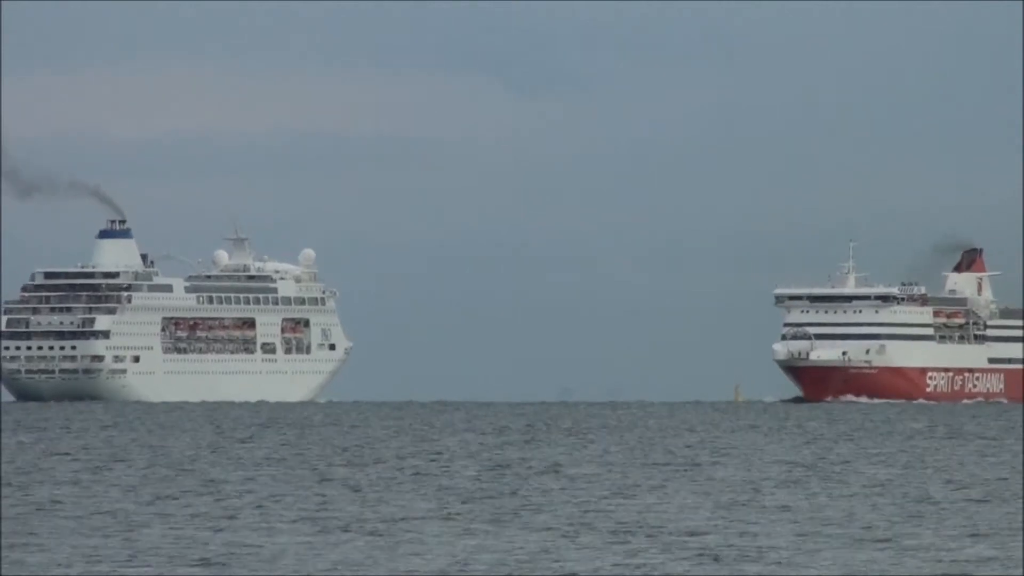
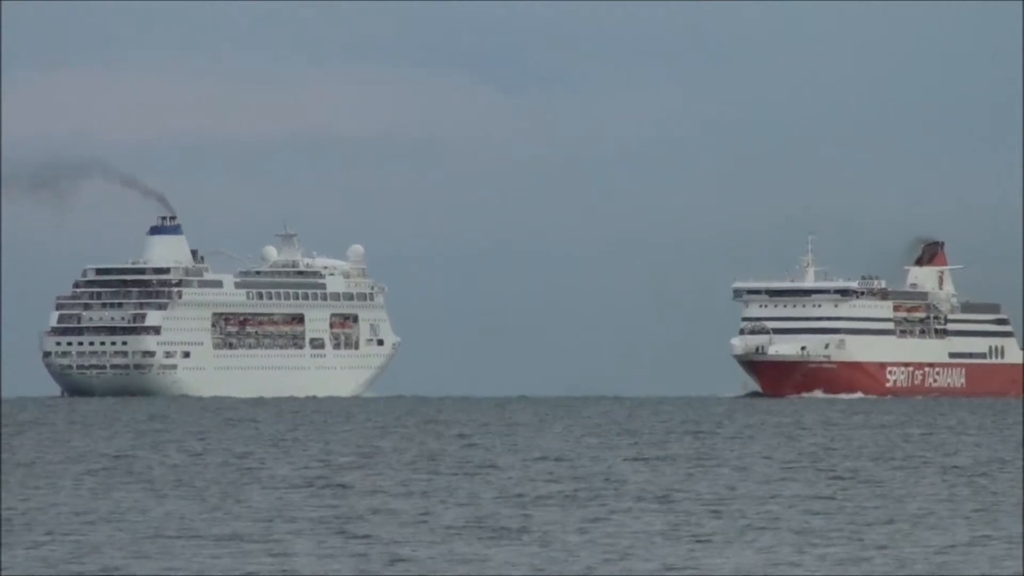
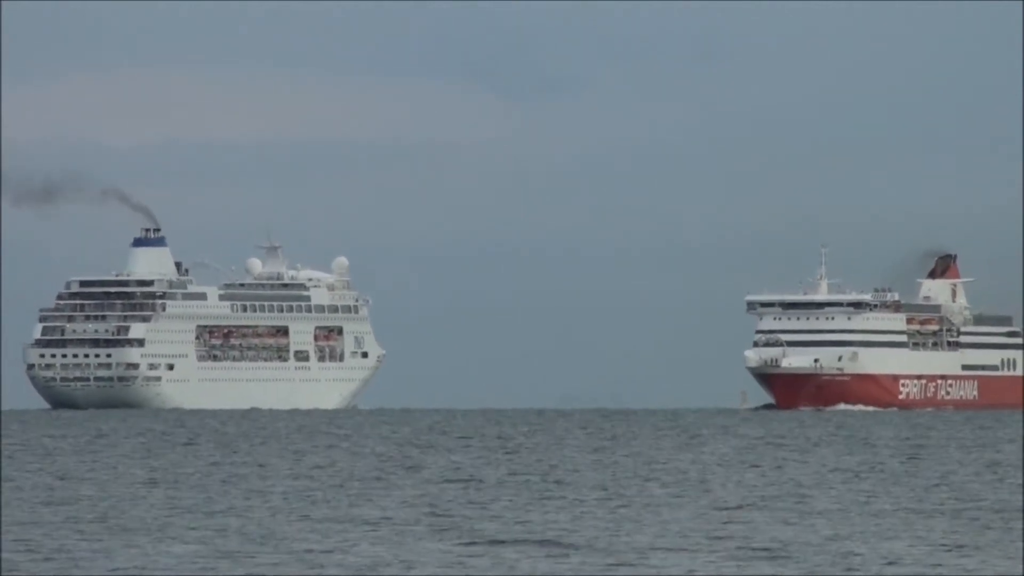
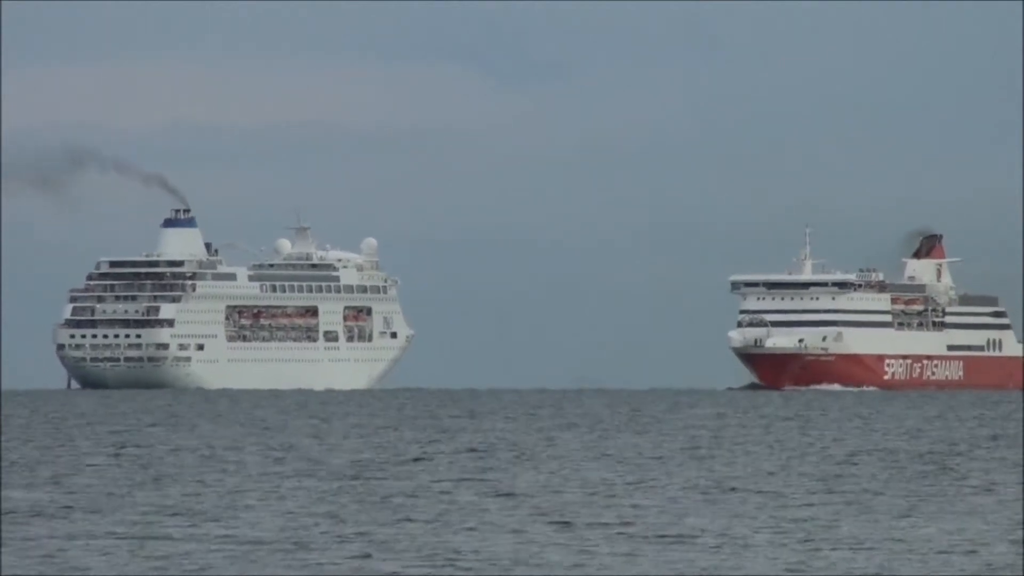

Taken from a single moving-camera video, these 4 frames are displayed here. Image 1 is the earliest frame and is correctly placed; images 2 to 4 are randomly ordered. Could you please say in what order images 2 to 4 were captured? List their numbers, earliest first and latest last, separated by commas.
3, 2, 4
